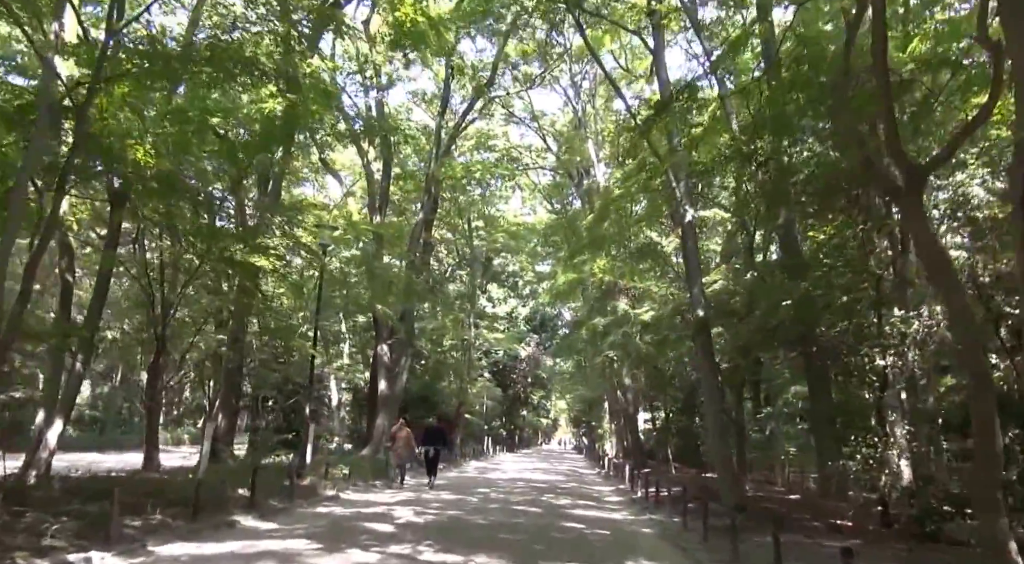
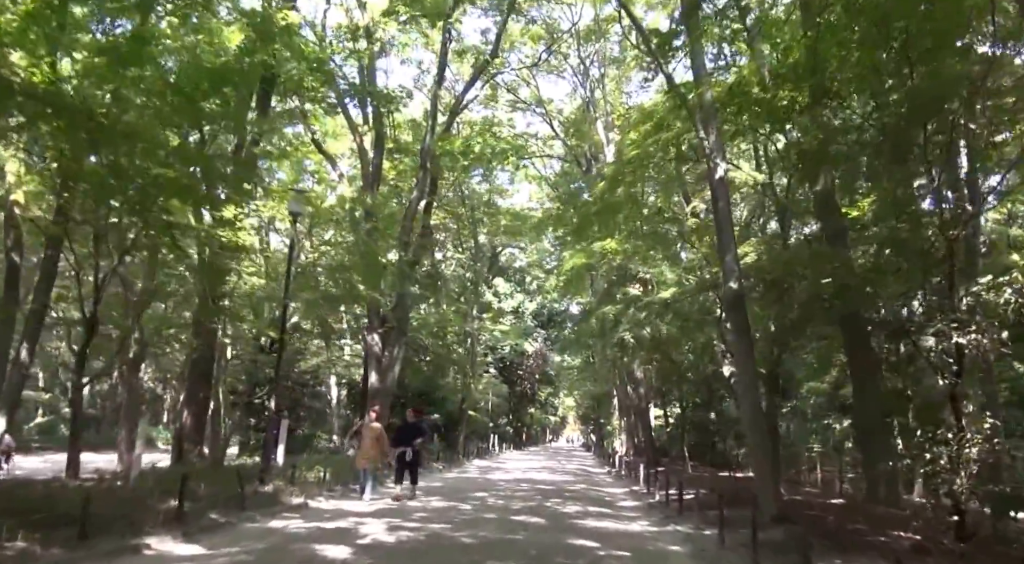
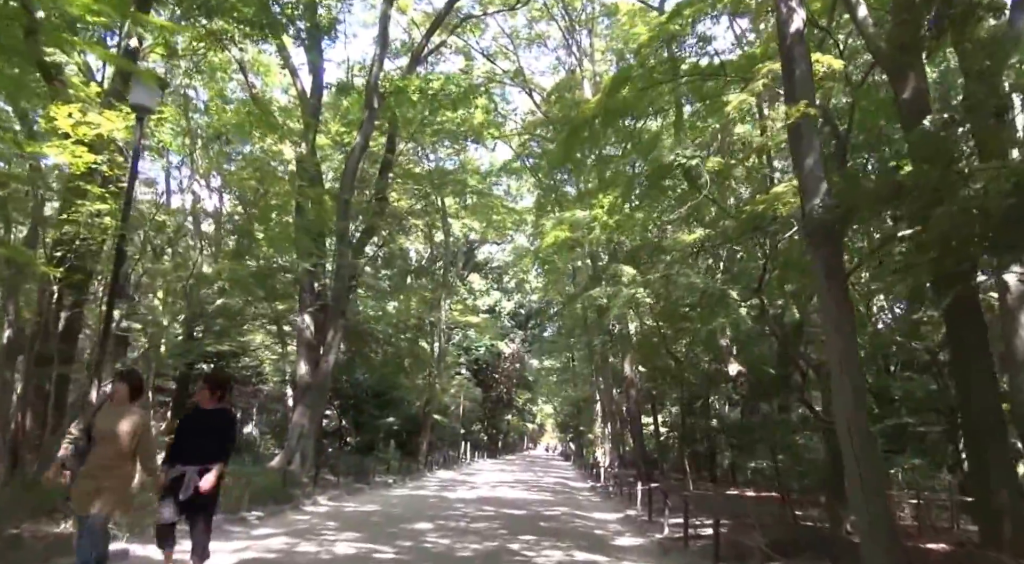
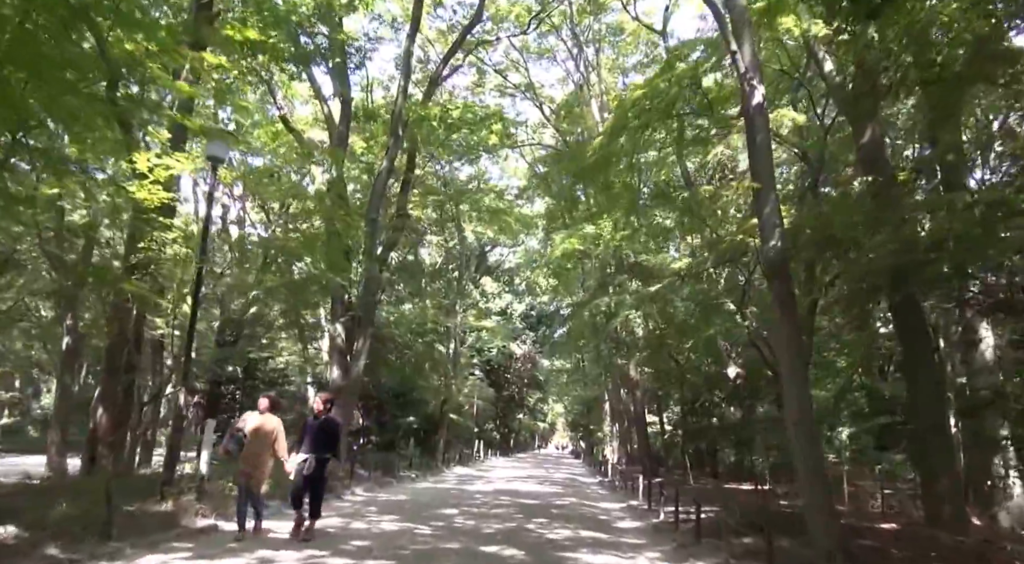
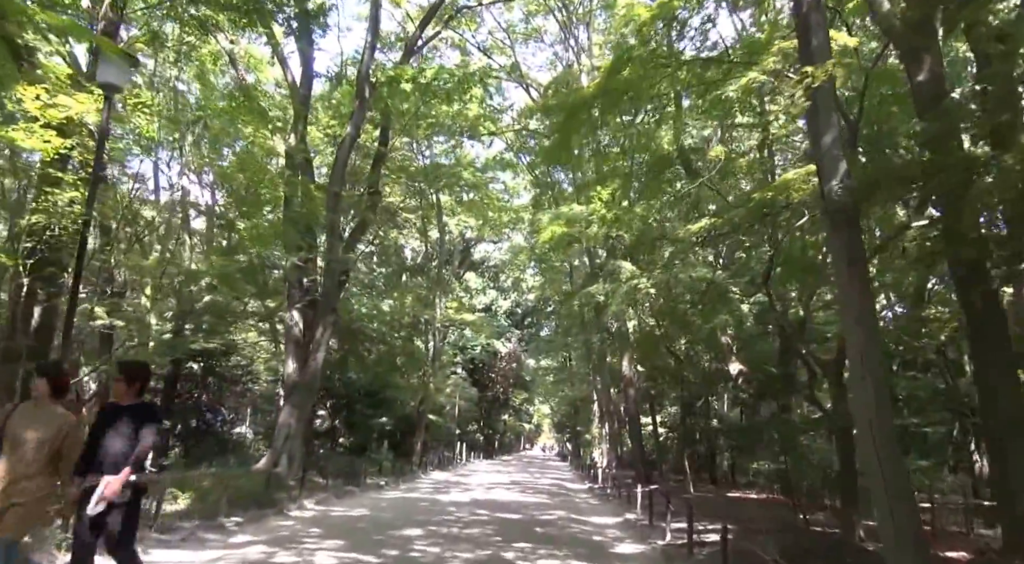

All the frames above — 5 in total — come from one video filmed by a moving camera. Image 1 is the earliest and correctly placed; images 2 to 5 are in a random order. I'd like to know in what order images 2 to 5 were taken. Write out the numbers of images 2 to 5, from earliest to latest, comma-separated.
2, 4, 3, 5
